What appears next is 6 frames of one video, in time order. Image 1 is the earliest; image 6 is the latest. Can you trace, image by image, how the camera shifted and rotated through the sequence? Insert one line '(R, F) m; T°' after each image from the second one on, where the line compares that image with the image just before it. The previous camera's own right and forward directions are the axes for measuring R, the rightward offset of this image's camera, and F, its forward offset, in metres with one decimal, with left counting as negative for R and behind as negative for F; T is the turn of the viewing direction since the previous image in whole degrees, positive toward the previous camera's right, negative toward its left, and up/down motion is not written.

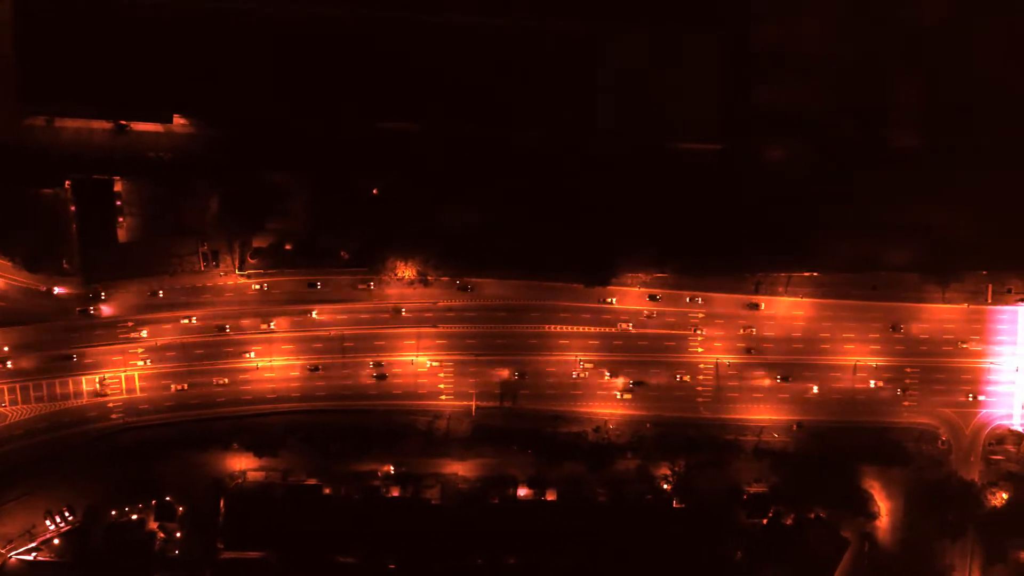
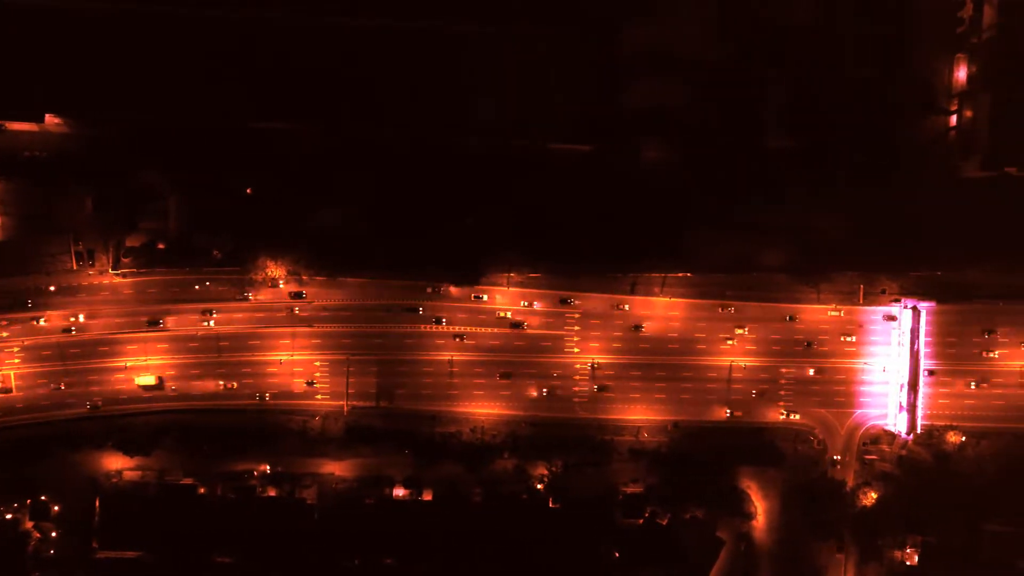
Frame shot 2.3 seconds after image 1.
(+5.0, -0.1) m; 0°
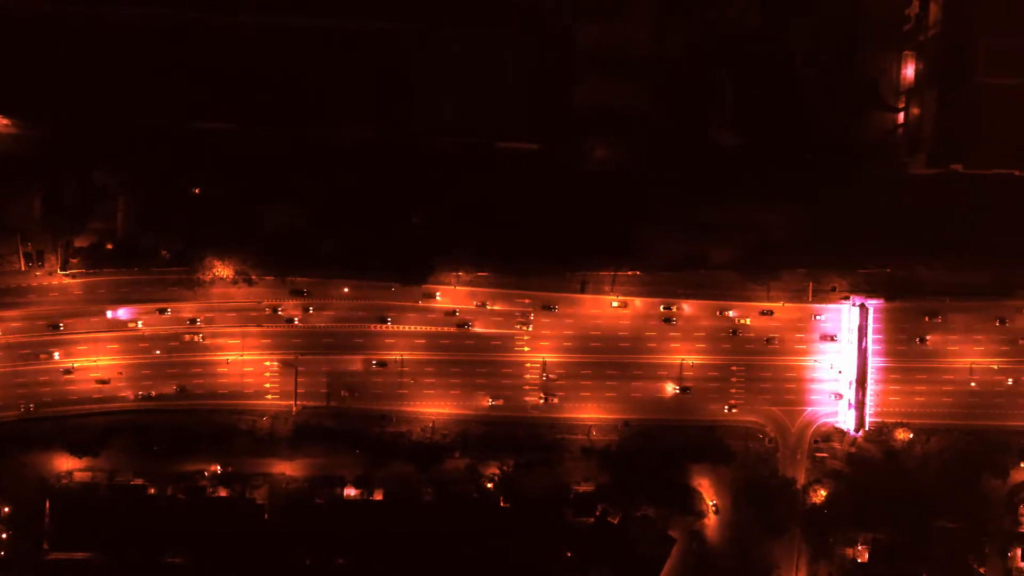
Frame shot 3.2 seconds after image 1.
(+2.0, 0.0) m; 0°
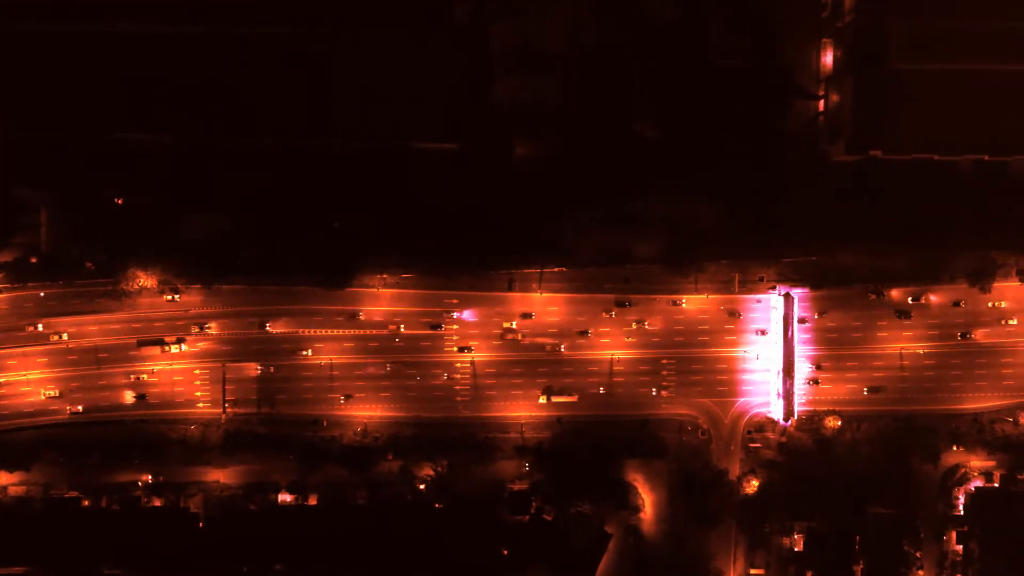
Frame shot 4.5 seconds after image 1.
(+3.1, 0.0) m; 0°
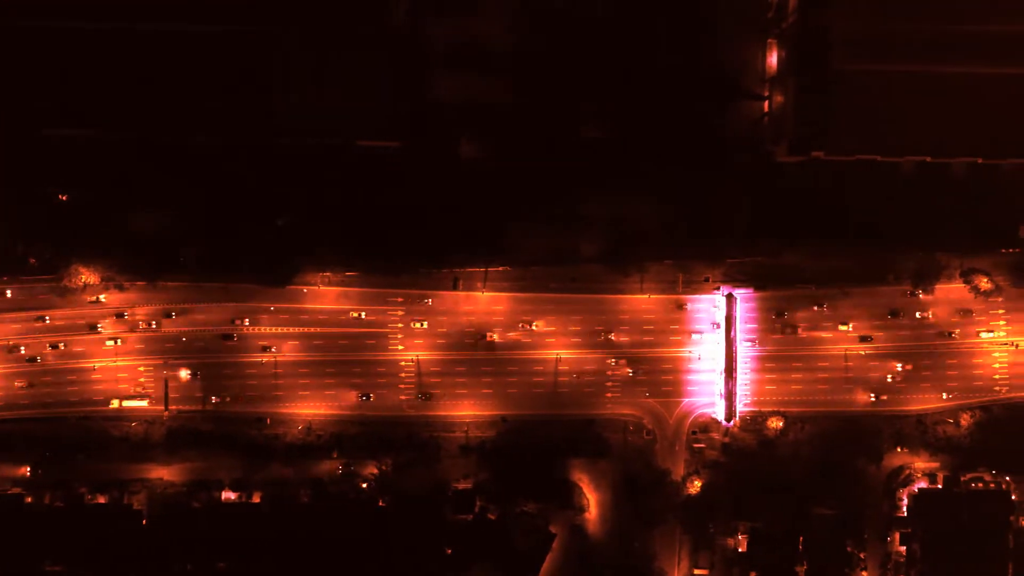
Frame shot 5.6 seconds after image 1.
(+2.2, 0.0) m; 0°
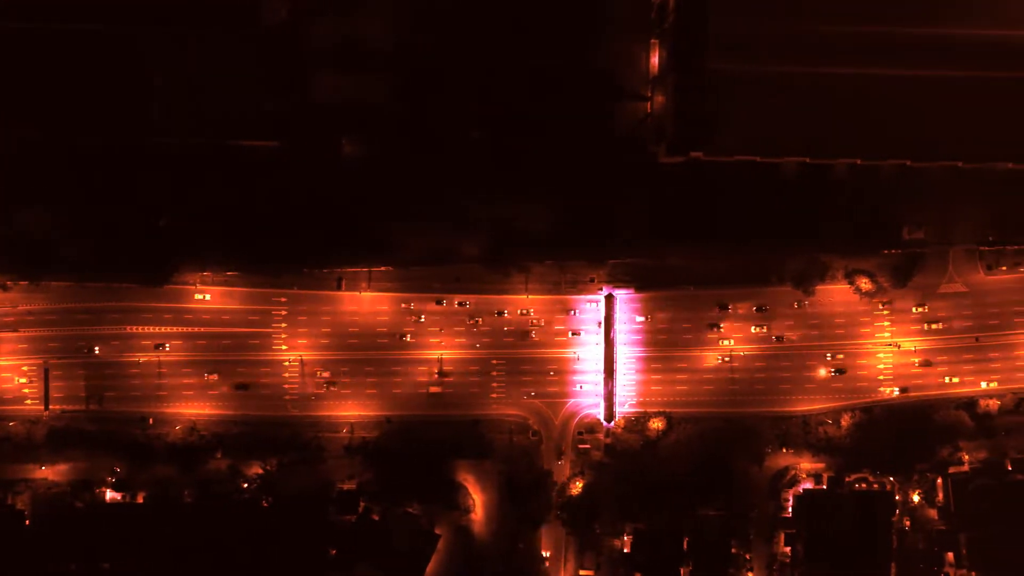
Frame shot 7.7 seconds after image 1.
(+4.8, 0.0) m; 0°
